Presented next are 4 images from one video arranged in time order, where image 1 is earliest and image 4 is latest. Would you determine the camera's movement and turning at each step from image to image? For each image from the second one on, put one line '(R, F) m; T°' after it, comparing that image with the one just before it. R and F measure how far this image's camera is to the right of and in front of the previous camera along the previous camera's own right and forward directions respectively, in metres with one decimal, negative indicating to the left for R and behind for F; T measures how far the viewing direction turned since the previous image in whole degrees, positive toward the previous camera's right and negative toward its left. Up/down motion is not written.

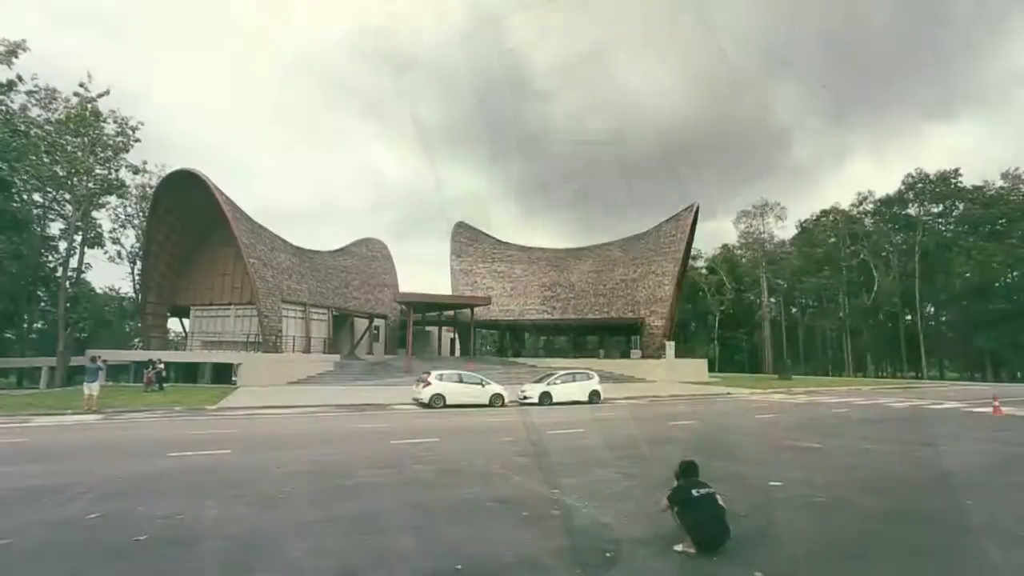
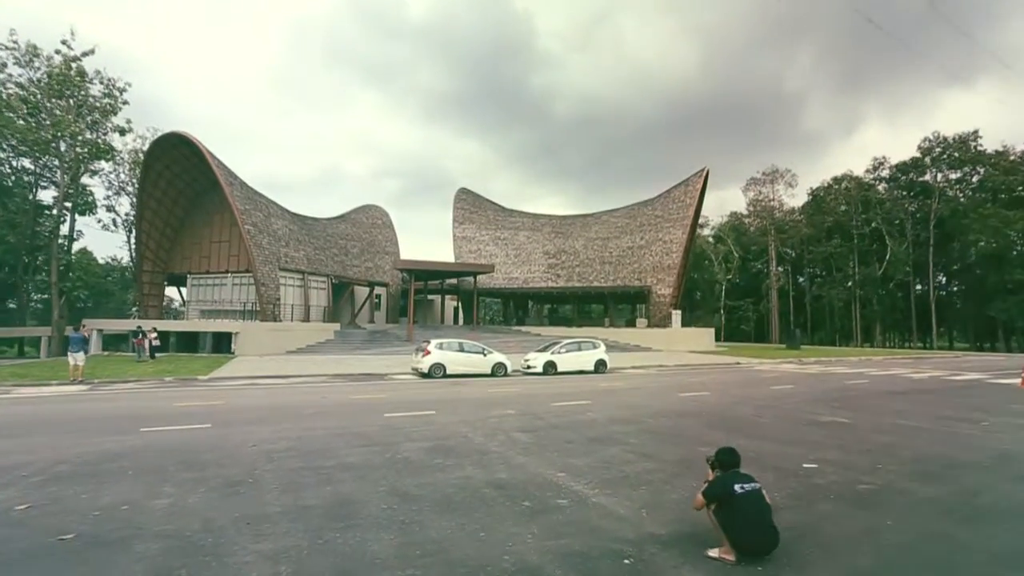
(0.0, +1.0) m; 0°
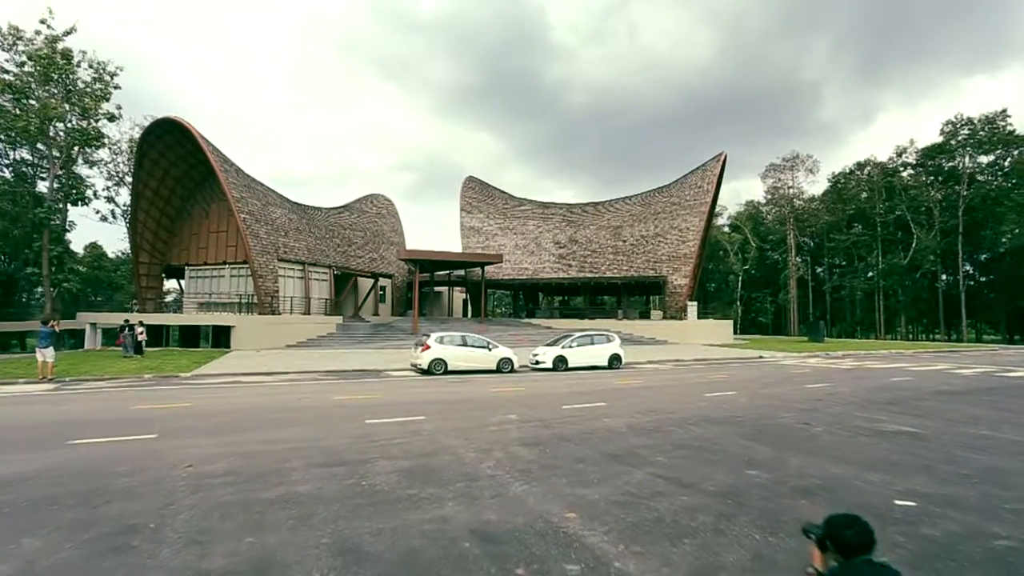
(+0.2, +1.6) m; -1°
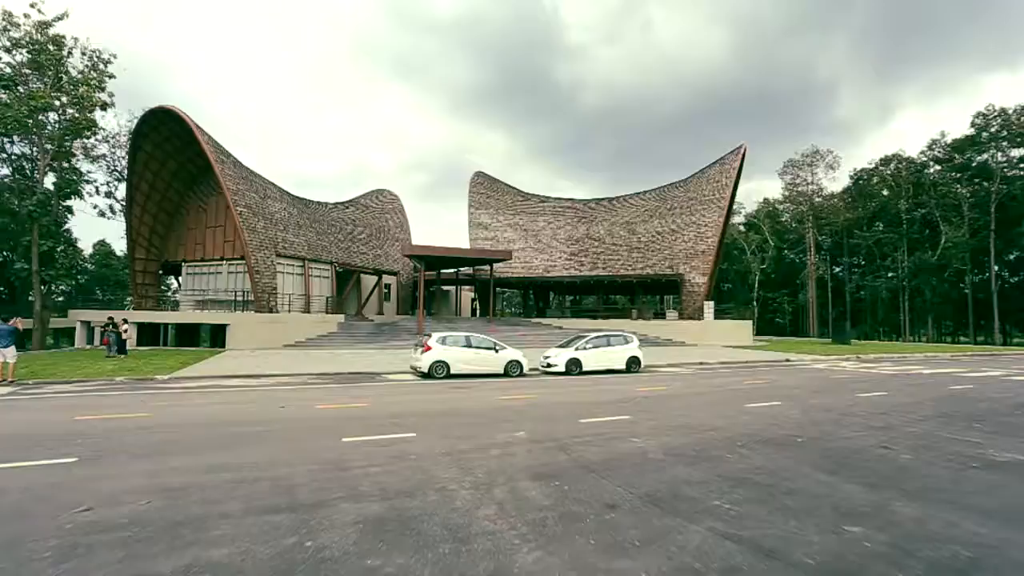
(0.0, +1.7) m; -1°
